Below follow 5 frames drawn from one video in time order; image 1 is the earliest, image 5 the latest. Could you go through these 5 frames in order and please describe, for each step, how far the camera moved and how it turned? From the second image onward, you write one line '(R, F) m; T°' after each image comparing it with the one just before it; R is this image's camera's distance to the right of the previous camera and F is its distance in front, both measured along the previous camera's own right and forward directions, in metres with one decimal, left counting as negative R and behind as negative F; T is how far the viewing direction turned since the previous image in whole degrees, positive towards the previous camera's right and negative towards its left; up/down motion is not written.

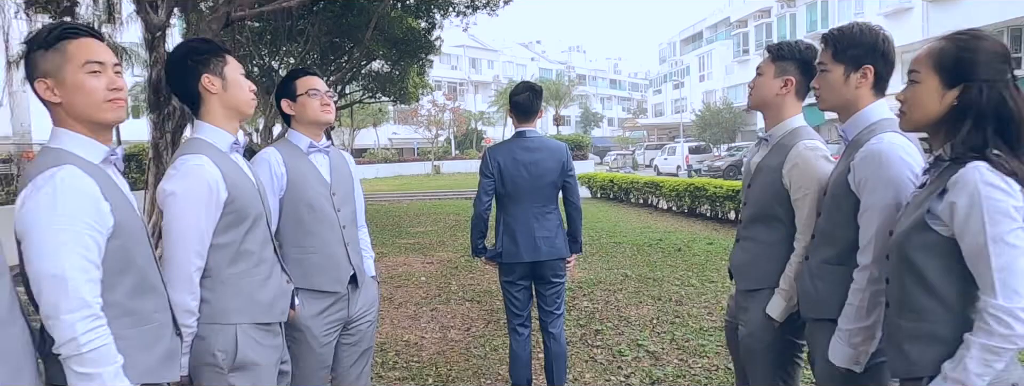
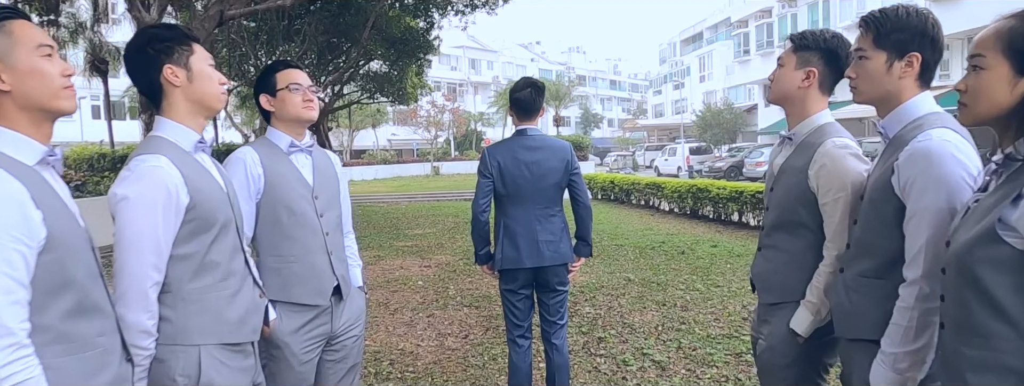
(0.0, +0.2) m; 0°
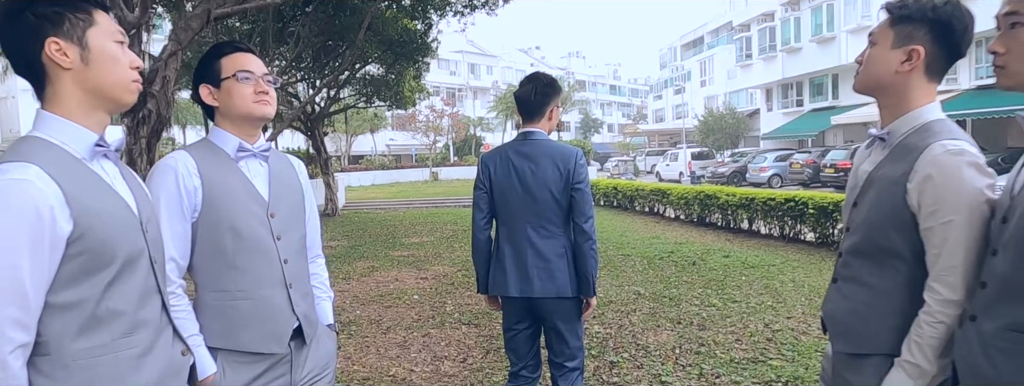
(0.0, +0.5) m; 0°
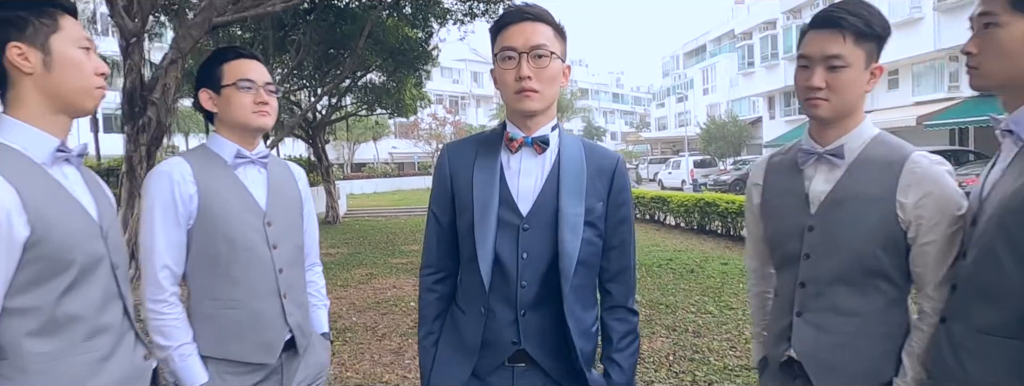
(+0.1, 0.0) m; 0°
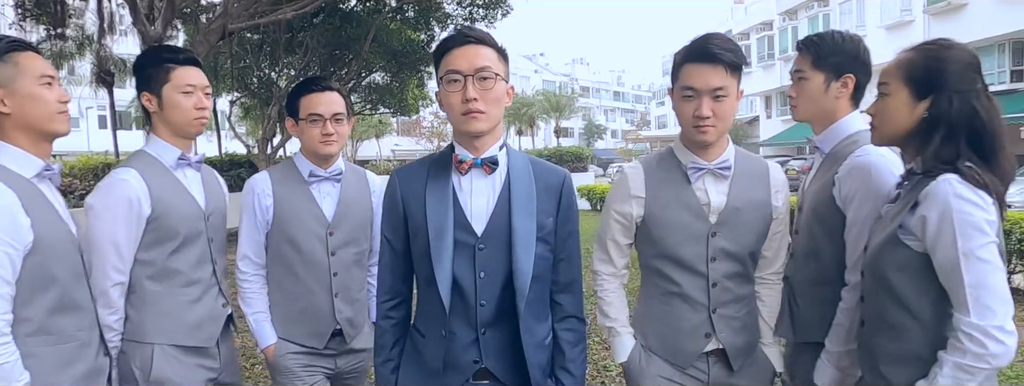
(+0.1, -0.7) m; 0°
